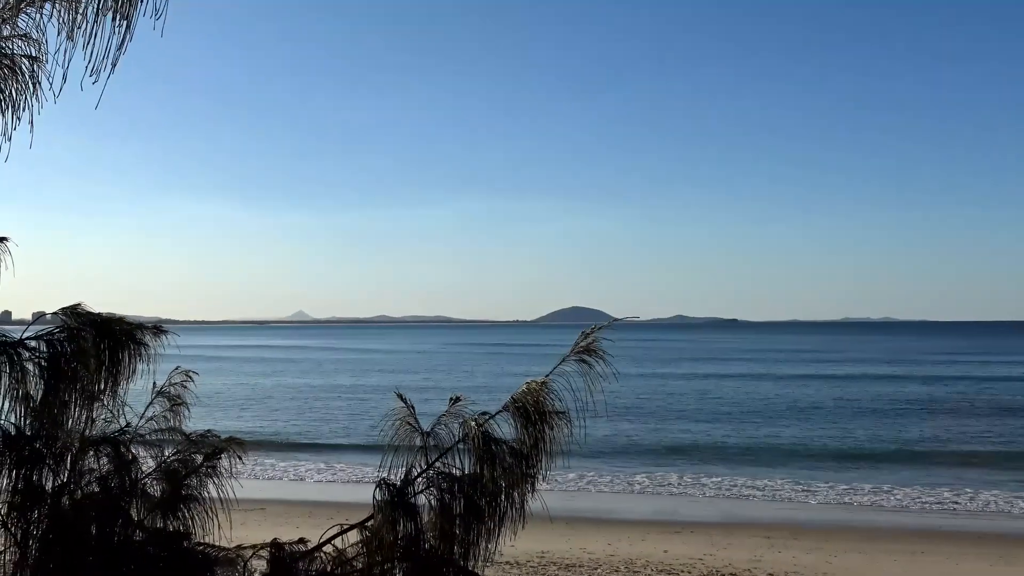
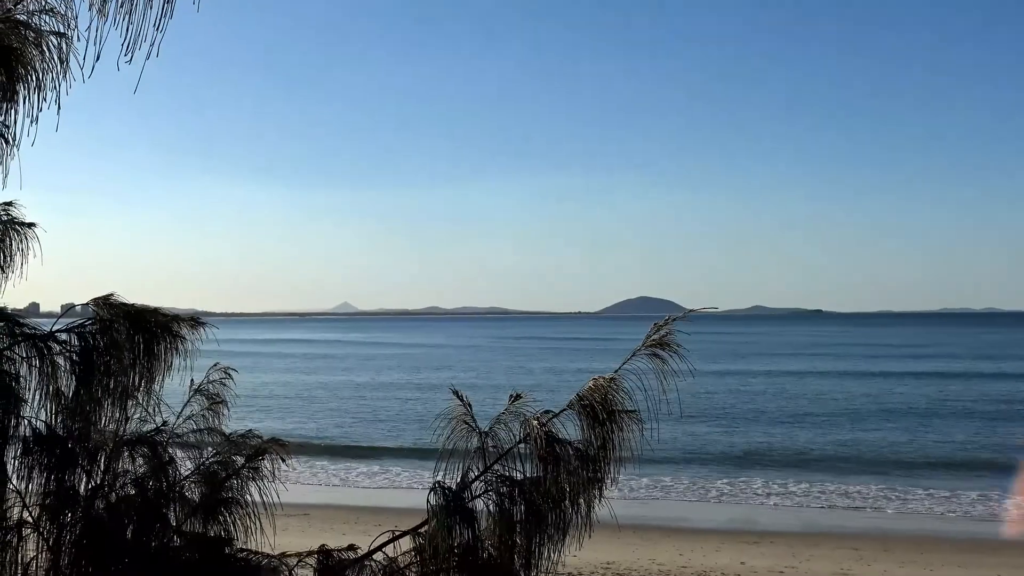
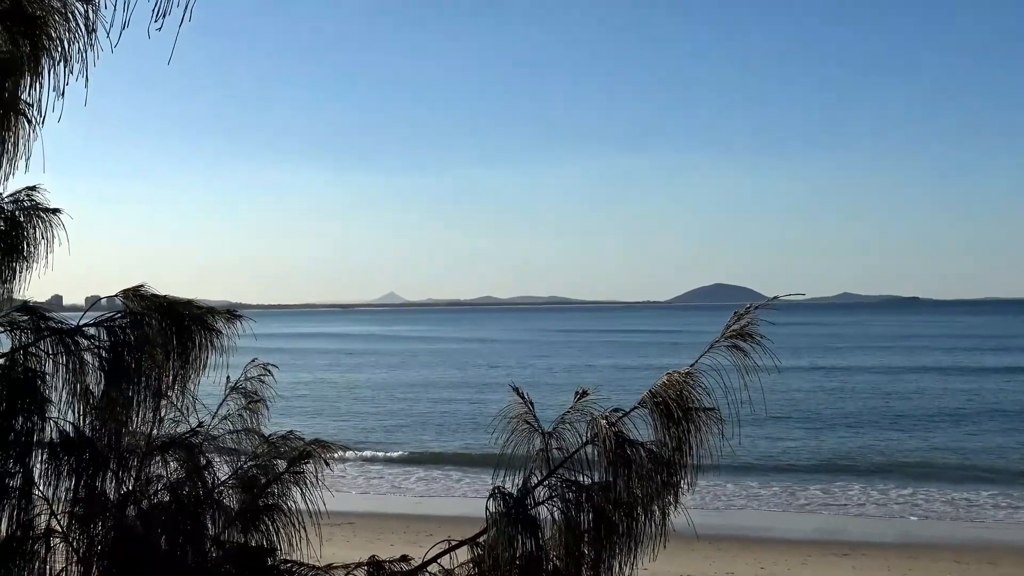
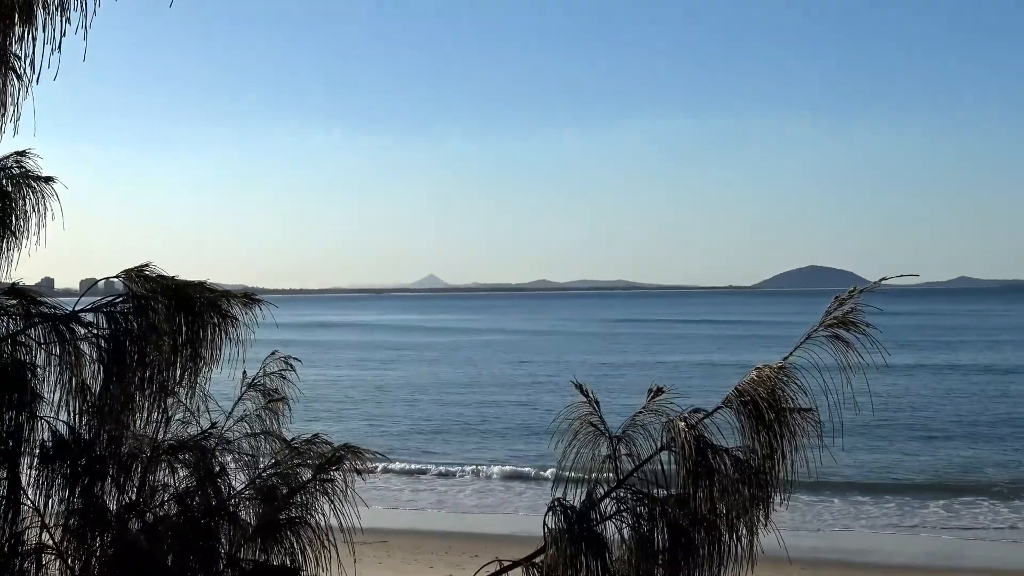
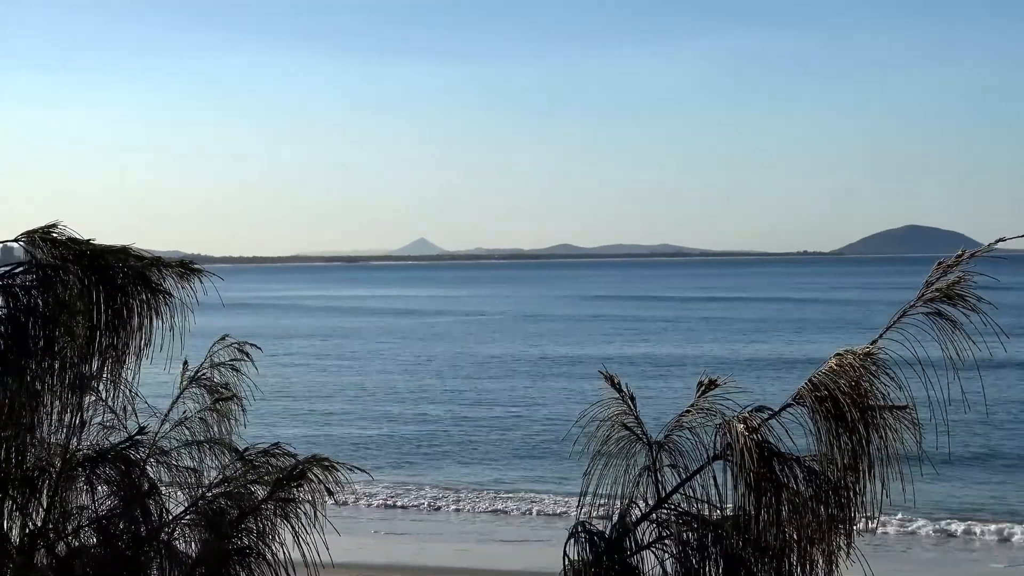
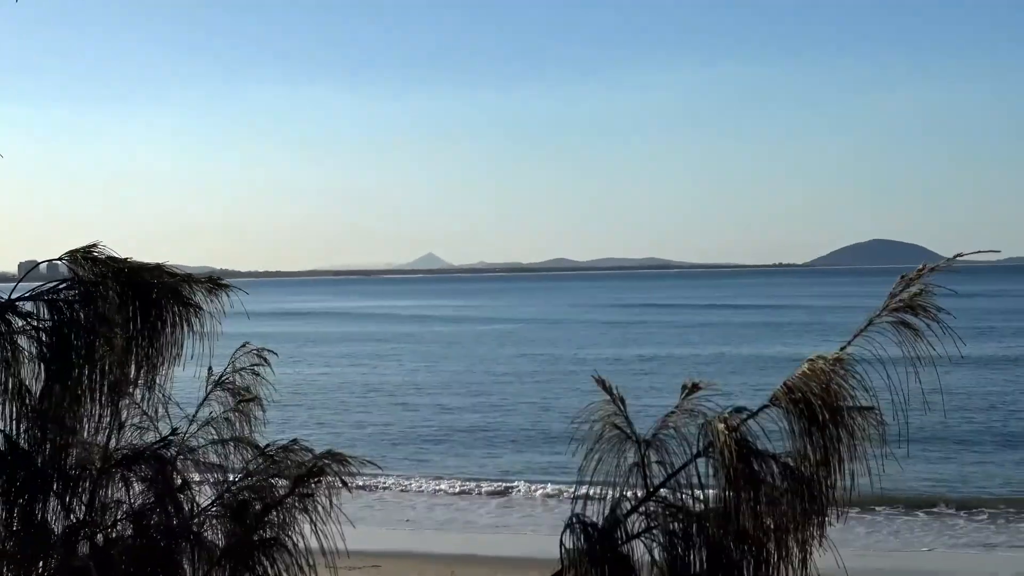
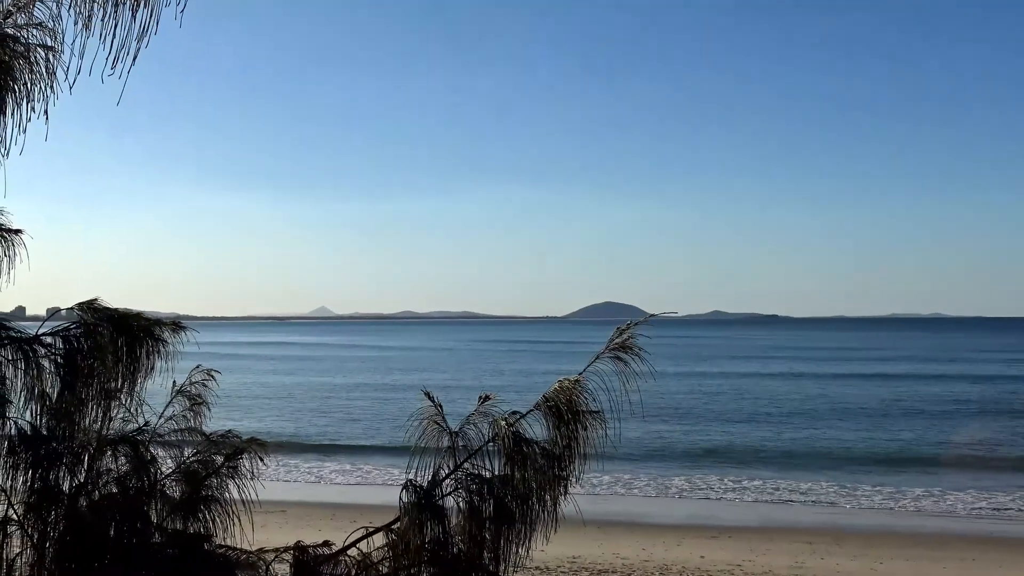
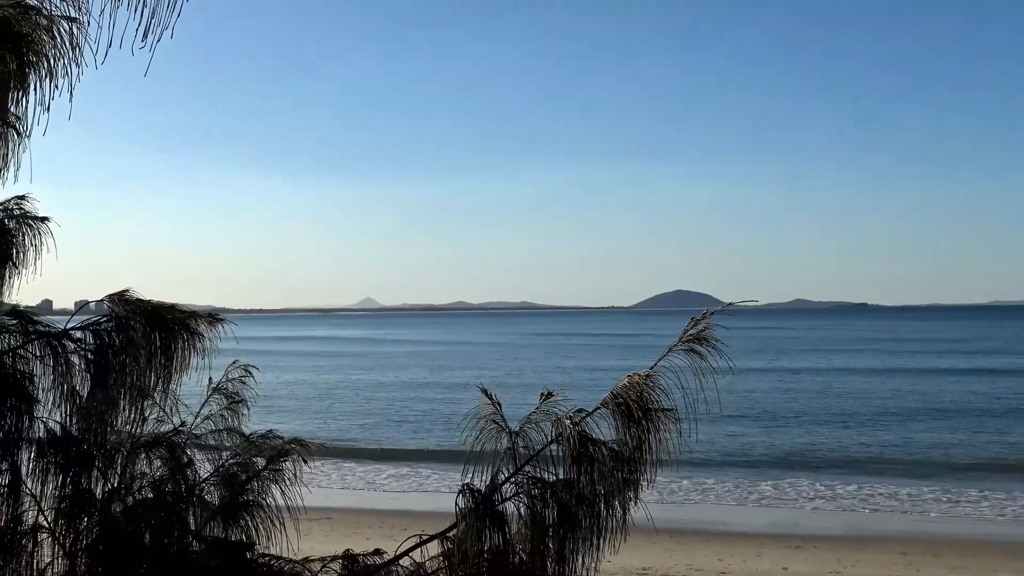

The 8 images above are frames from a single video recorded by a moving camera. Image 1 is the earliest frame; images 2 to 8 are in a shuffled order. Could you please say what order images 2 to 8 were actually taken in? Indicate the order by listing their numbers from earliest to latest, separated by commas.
7, 2, 8, 3, 4, 6, 5
